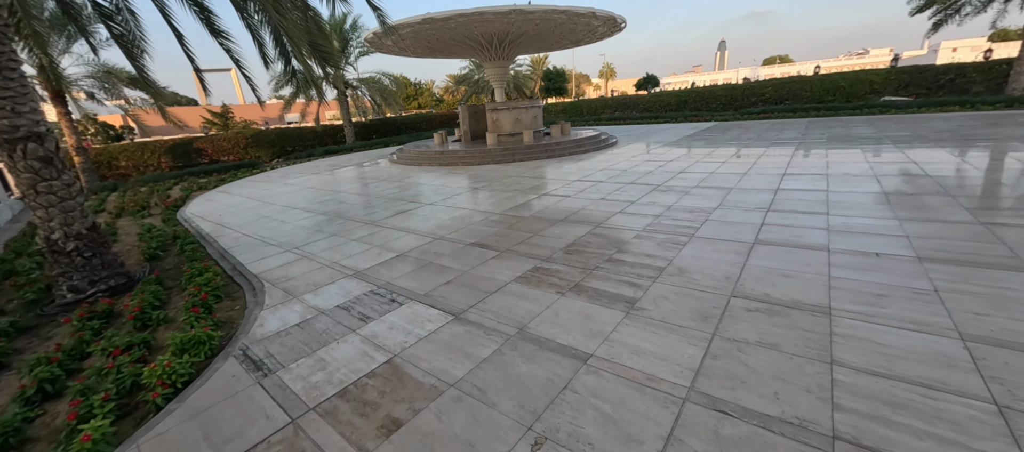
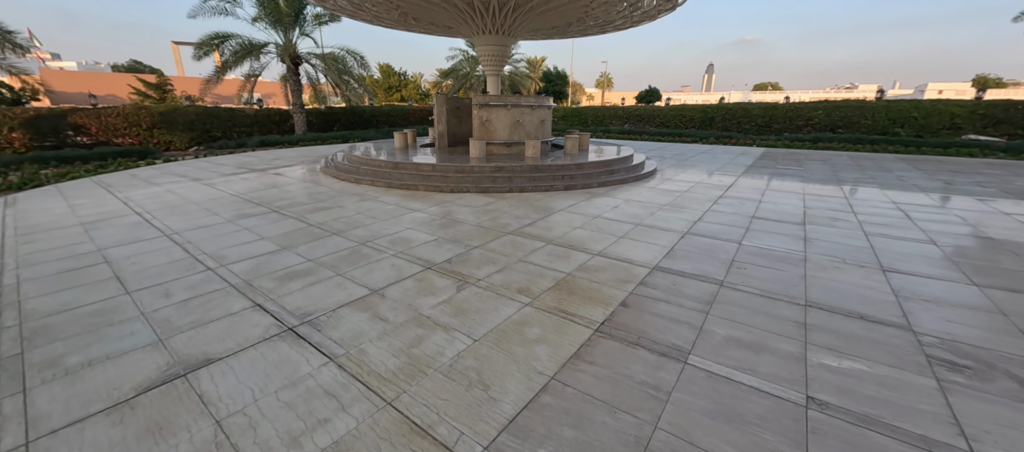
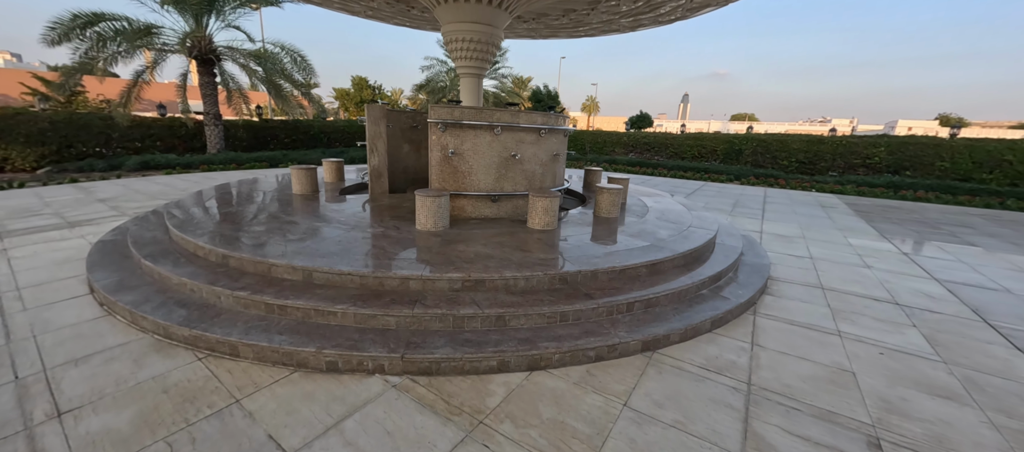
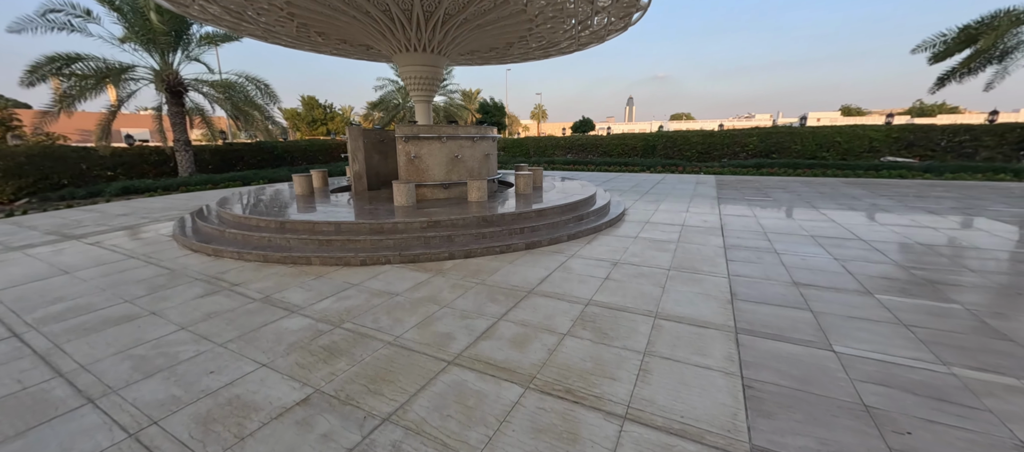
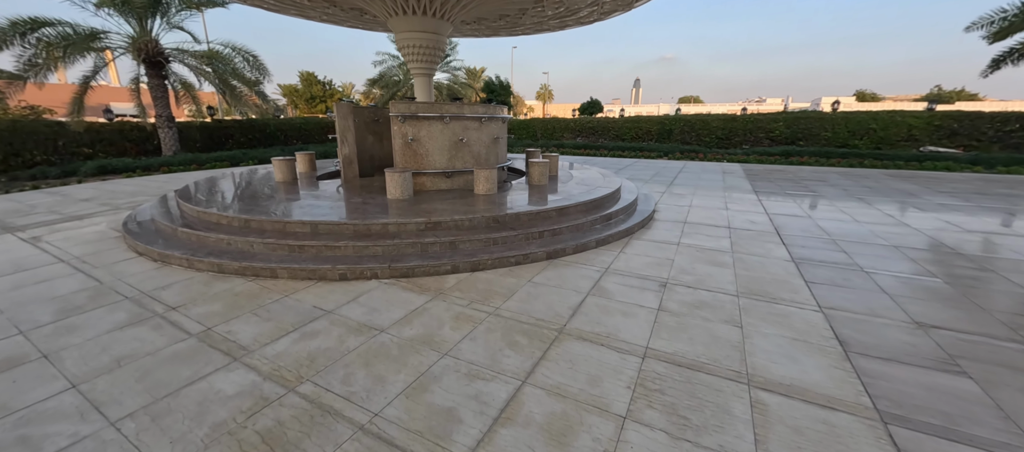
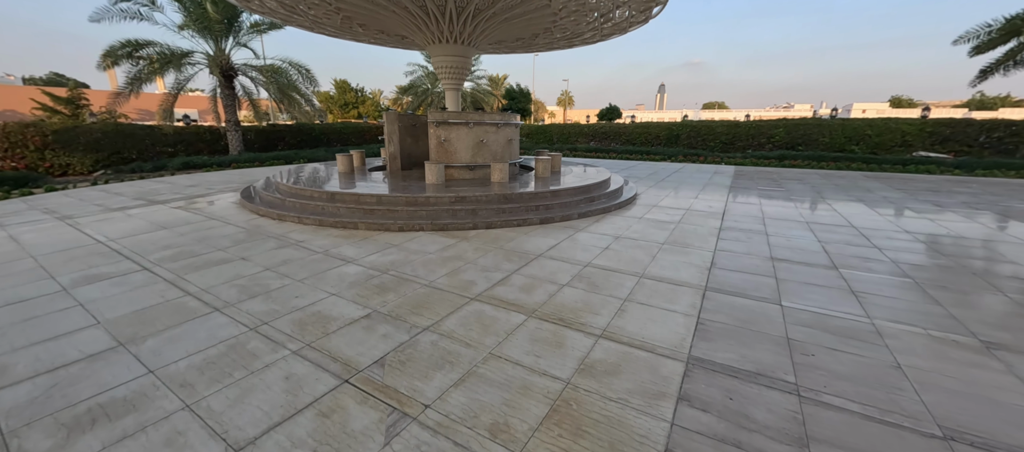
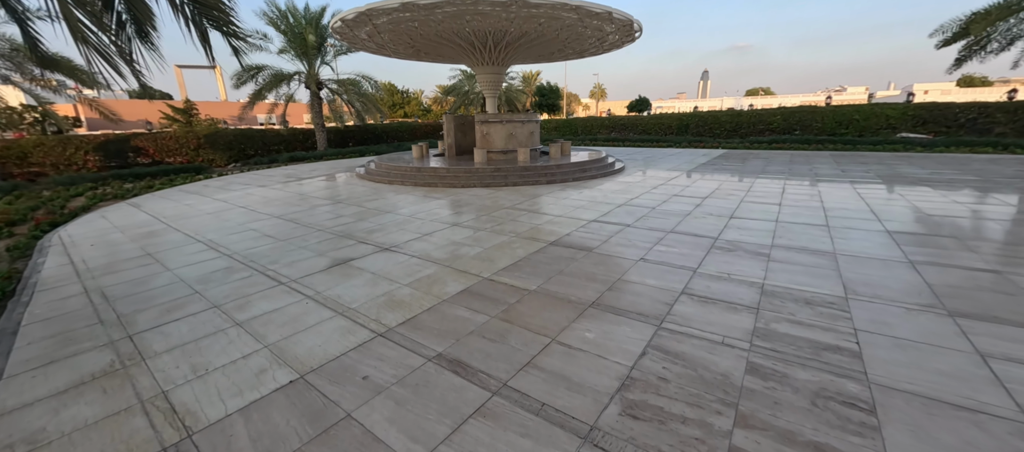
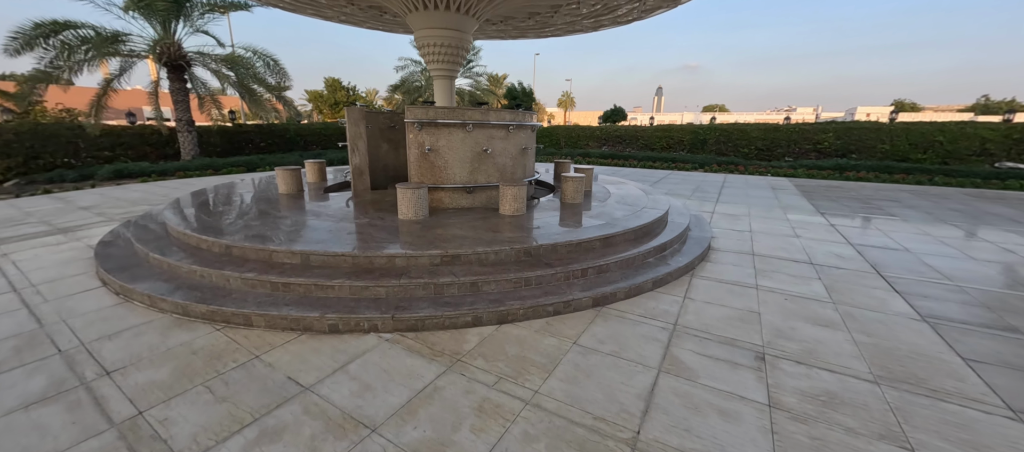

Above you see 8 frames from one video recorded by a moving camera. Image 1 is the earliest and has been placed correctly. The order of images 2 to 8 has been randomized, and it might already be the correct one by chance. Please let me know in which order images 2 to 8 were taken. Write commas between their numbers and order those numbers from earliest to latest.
7, 2, 6, 4, 5, 8, 3
